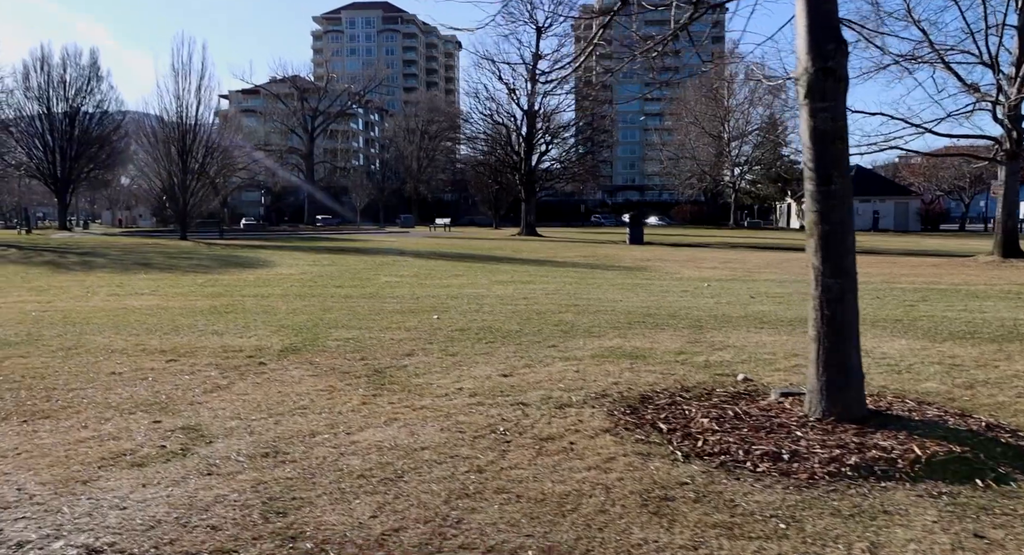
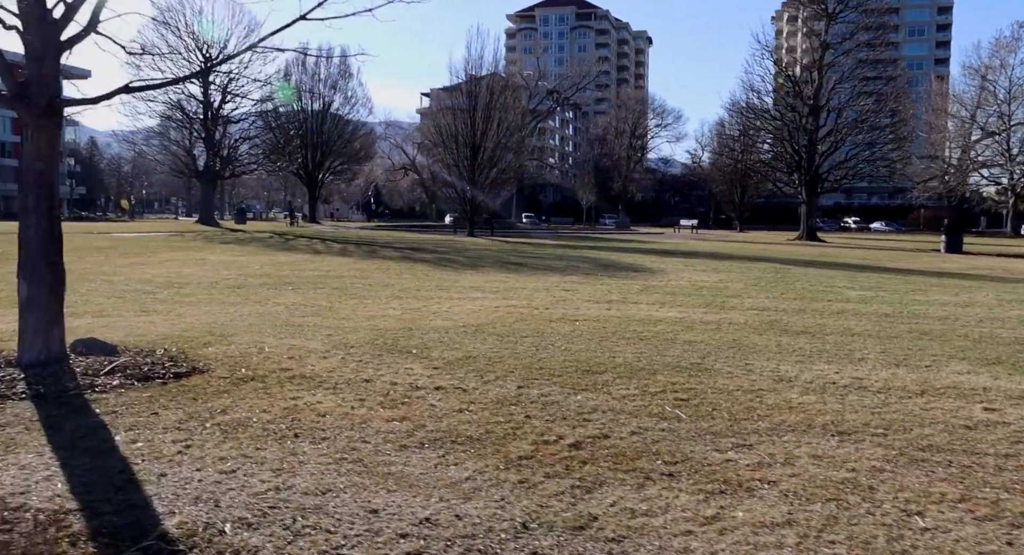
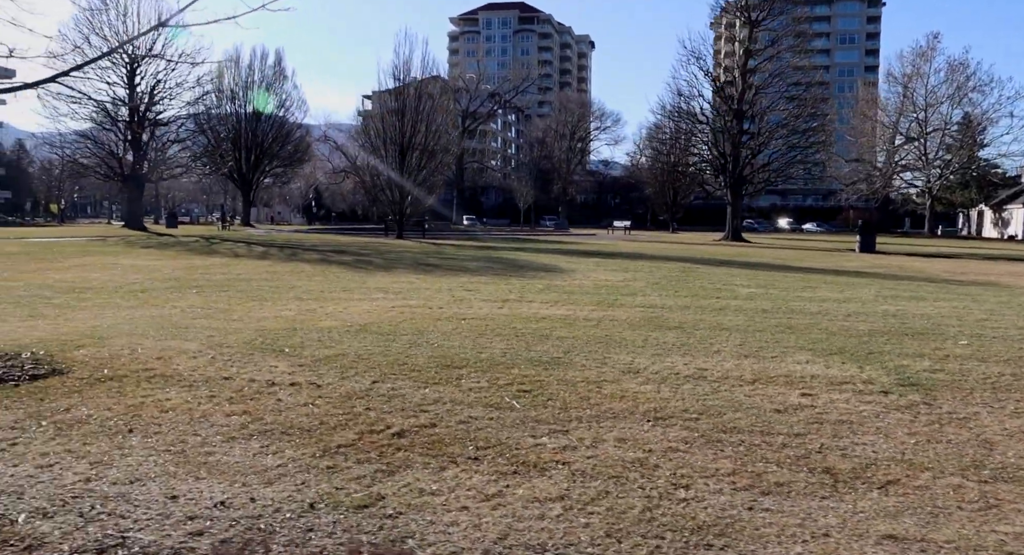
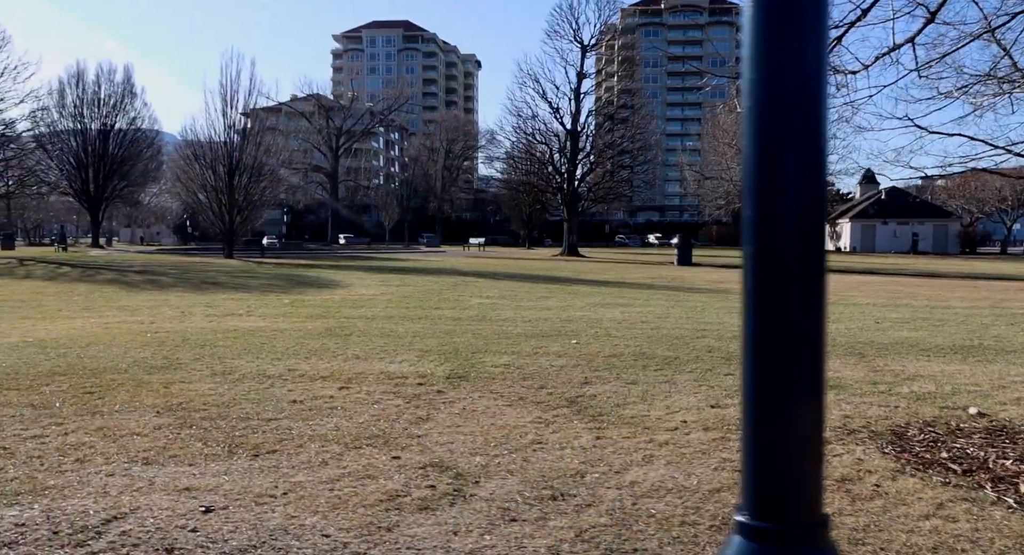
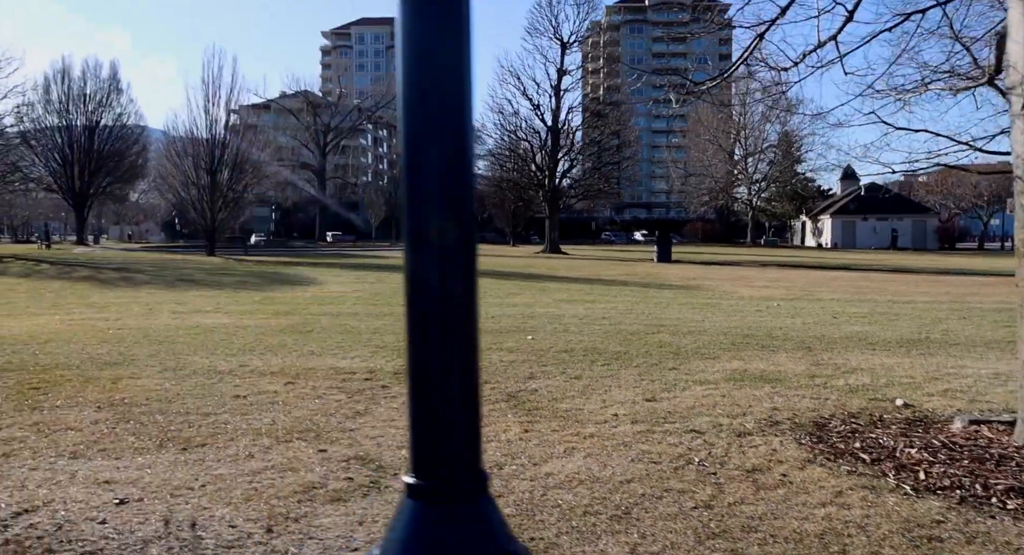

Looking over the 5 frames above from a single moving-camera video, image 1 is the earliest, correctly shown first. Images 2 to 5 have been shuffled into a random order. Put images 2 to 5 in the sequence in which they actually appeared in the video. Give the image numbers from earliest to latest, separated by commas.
5, 4, 3, 2
